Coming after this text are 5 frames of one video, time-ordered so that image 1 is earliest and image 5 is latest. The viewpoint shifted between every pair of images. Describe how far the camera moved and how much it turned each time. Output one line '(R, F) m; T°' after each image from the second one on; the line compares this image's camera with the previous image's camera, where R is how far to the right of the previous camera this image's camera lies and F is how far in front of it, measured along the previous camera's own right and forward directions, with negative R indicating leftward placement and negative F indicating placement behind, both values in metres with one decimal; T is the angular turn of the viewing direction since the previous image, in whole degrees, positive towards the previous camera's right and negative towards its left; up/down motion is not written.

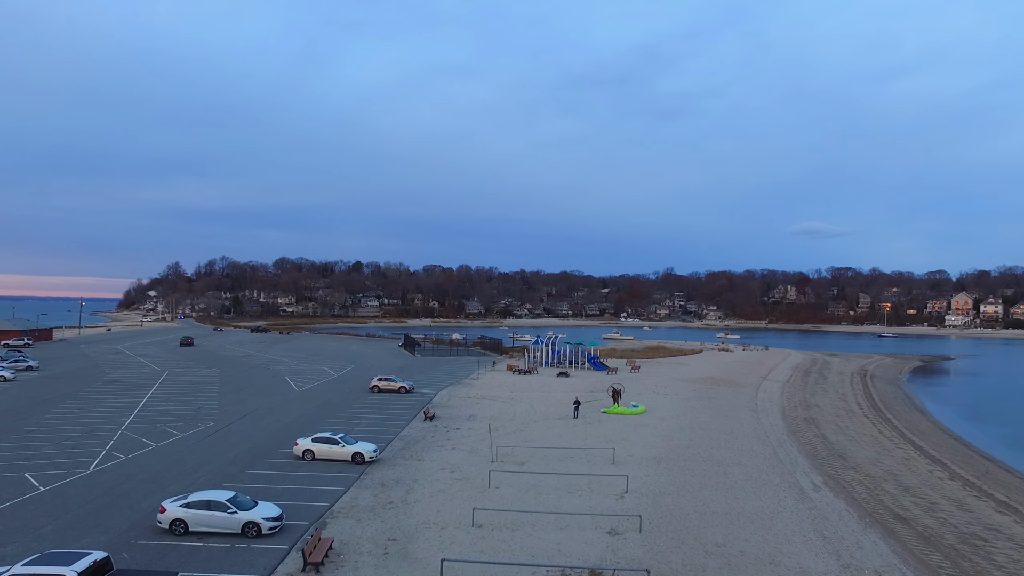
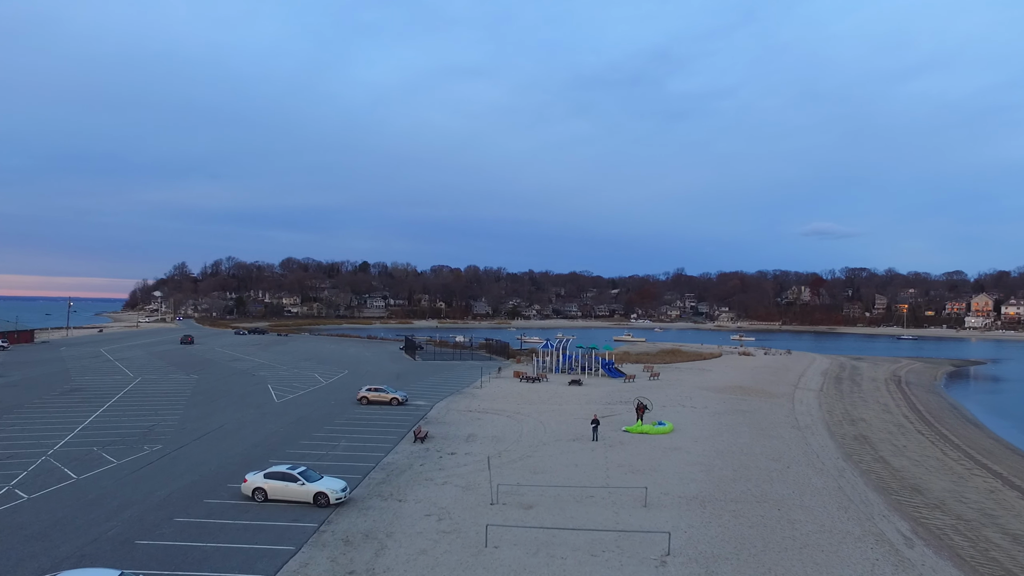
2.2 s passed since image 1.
(0.0, +4.0) m; 0°
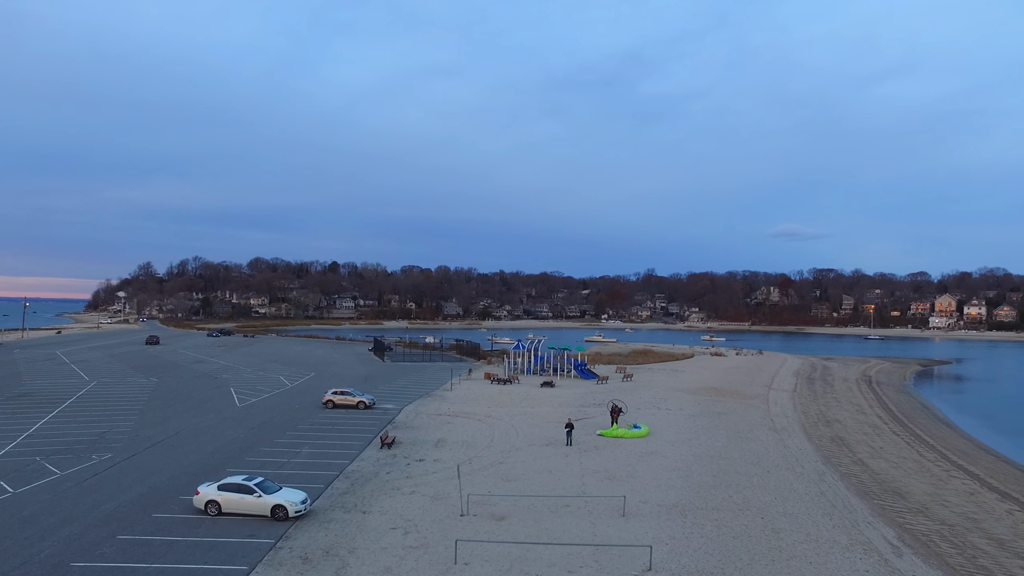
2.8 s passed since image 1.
(+0.1, +0.9) m; +2°
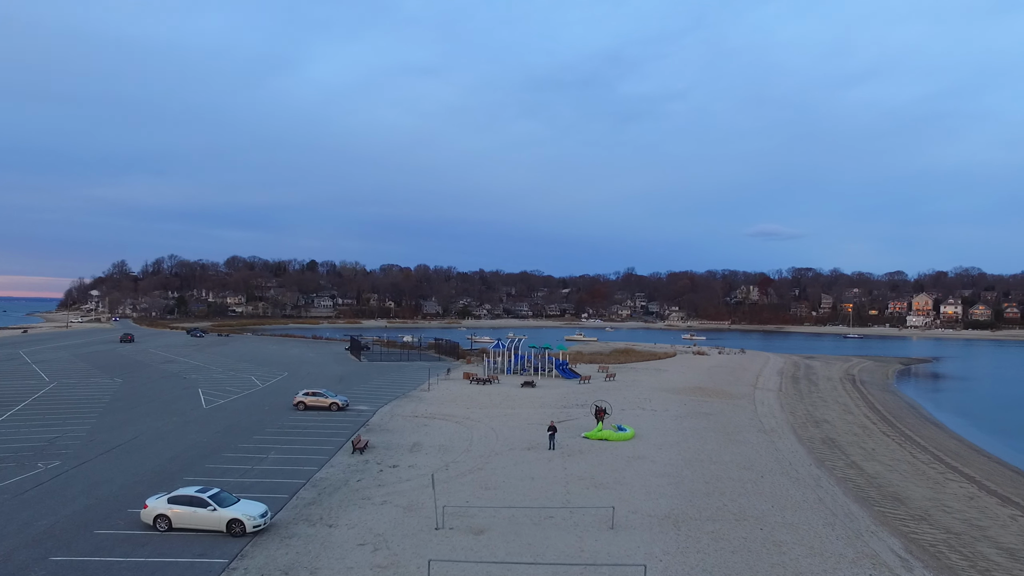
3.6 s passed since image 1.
(0.0, +1.2) m; +2°
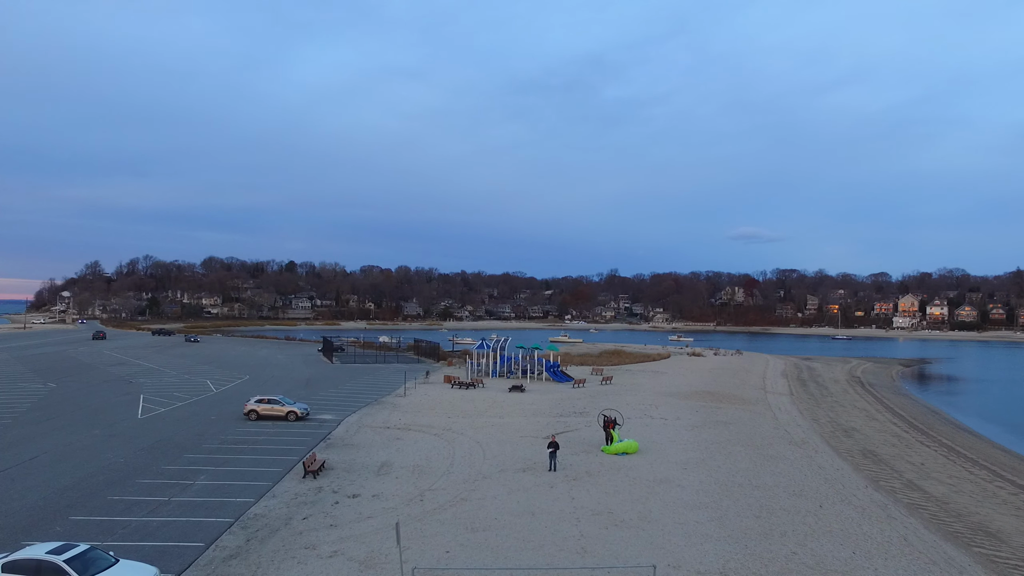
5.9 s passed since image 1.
(-0.3, +3.9) m; +2°
